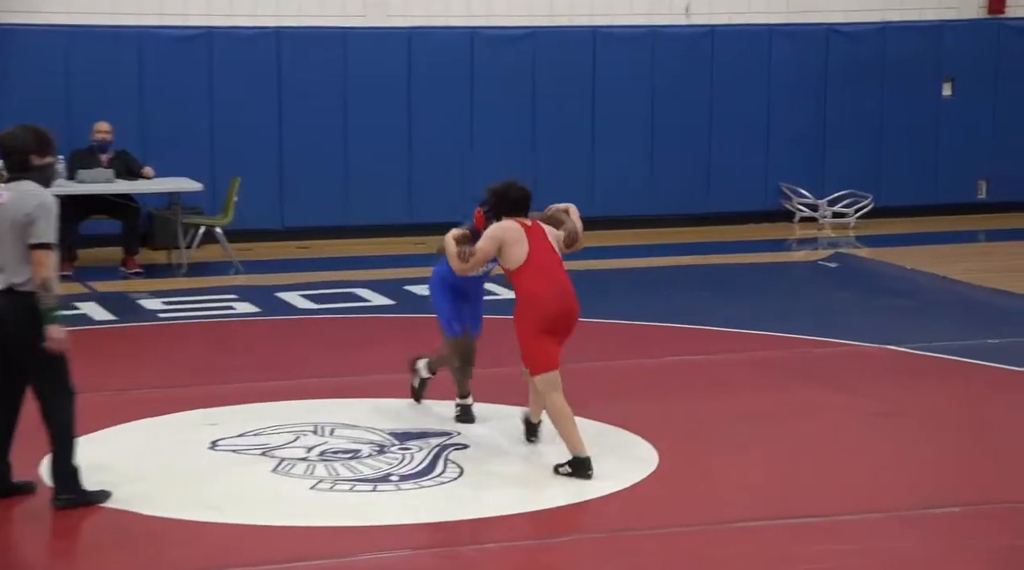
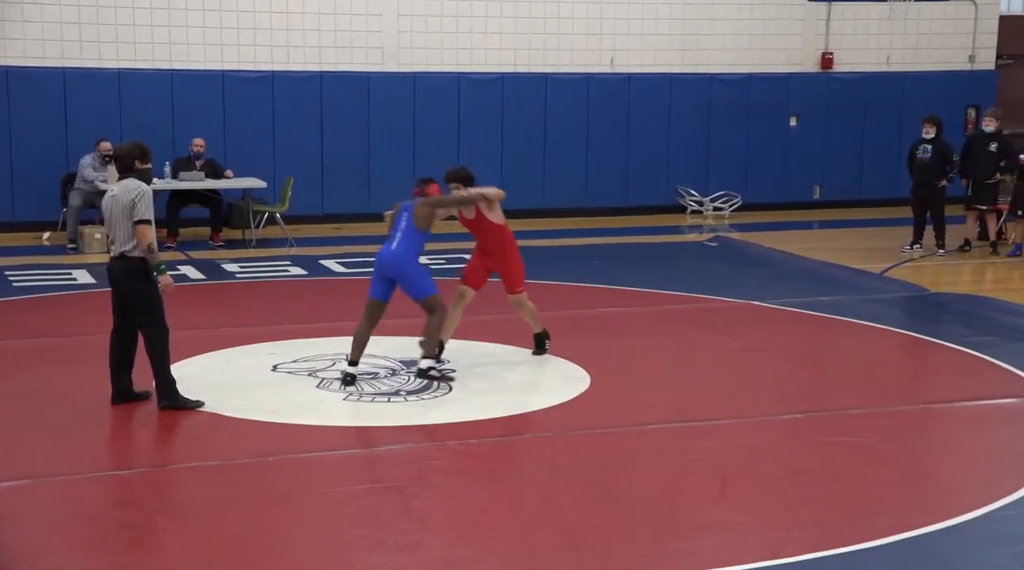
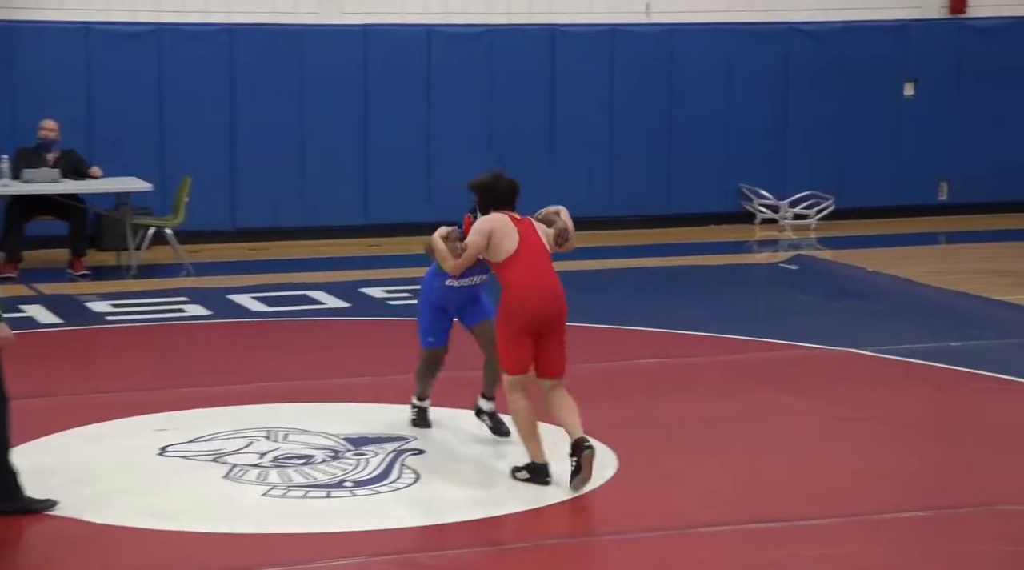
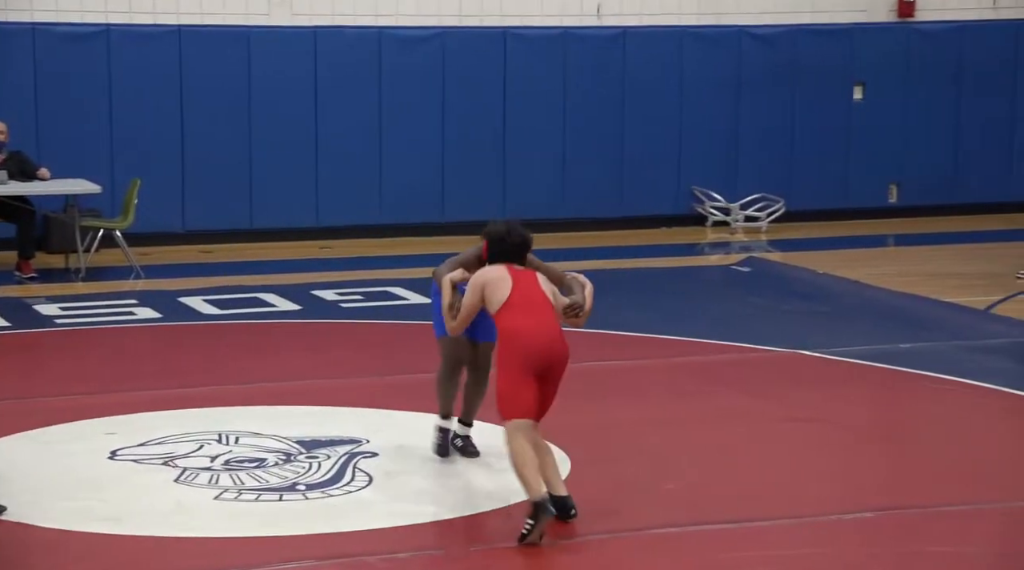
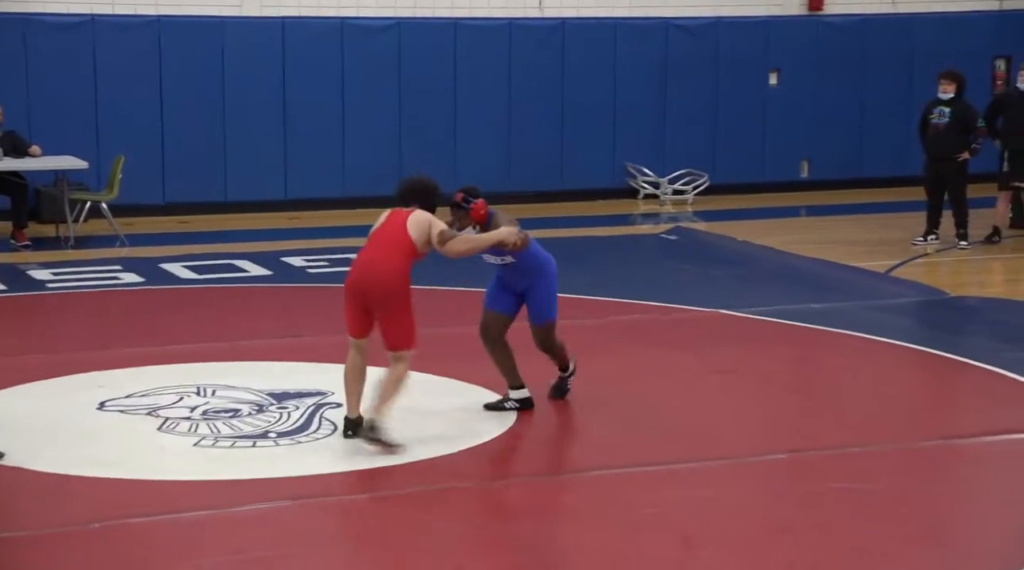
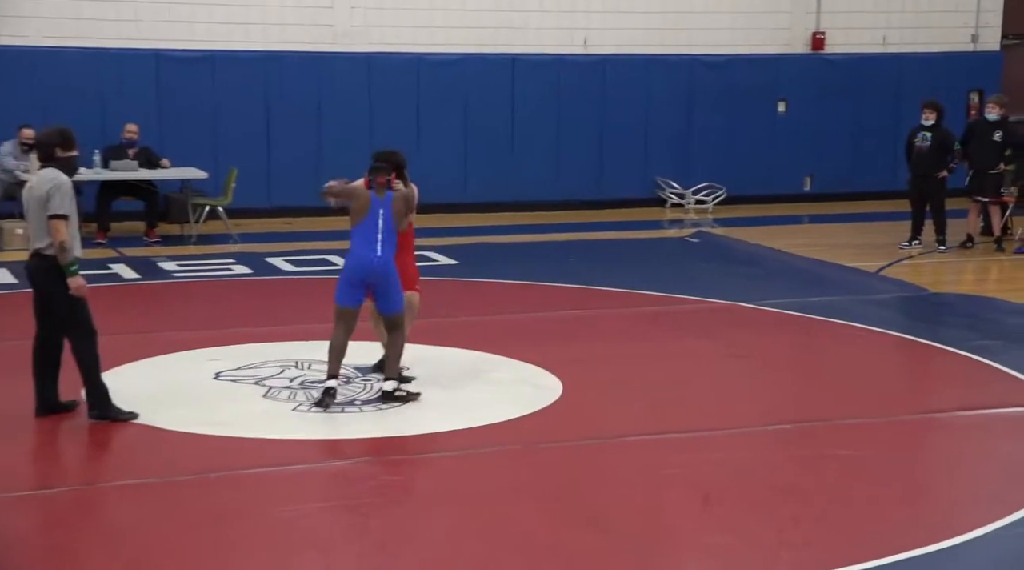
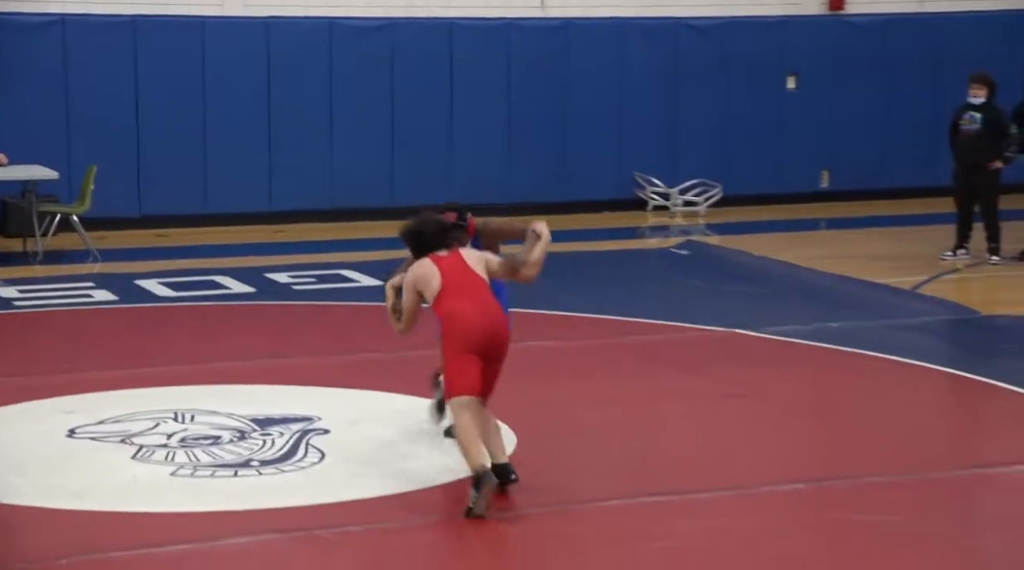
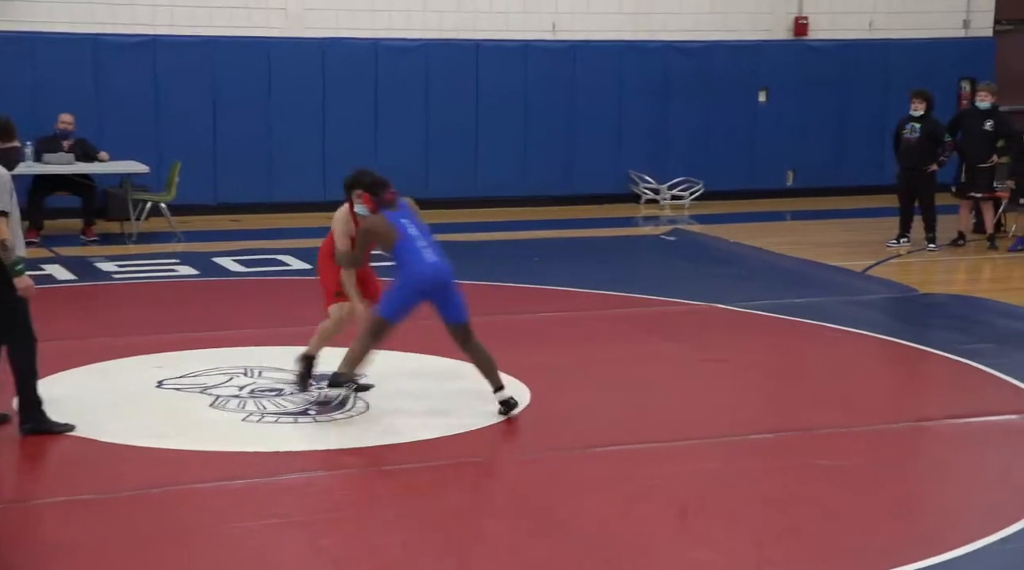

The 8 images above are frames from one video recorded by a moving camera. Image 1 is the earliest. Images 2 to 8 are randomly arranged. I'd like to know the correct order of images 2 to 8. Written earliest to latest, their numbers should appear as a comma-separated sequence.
3, 4, 7, 5, 8, 6, 2
